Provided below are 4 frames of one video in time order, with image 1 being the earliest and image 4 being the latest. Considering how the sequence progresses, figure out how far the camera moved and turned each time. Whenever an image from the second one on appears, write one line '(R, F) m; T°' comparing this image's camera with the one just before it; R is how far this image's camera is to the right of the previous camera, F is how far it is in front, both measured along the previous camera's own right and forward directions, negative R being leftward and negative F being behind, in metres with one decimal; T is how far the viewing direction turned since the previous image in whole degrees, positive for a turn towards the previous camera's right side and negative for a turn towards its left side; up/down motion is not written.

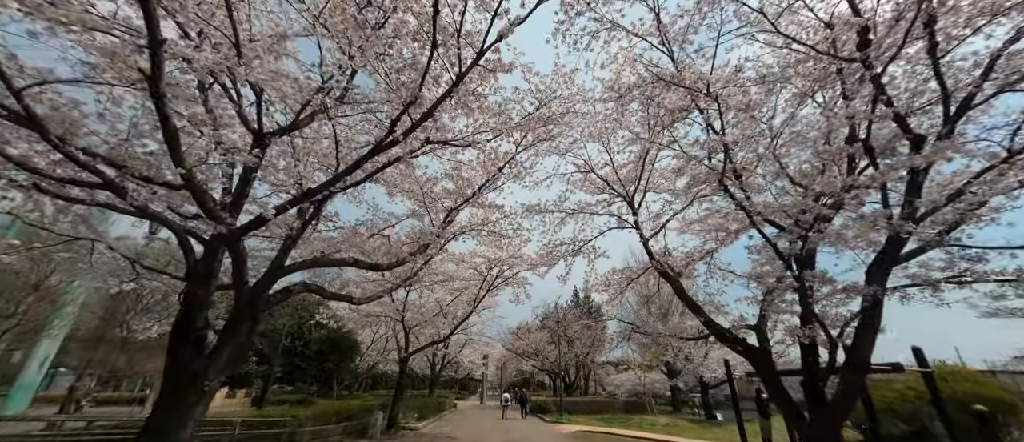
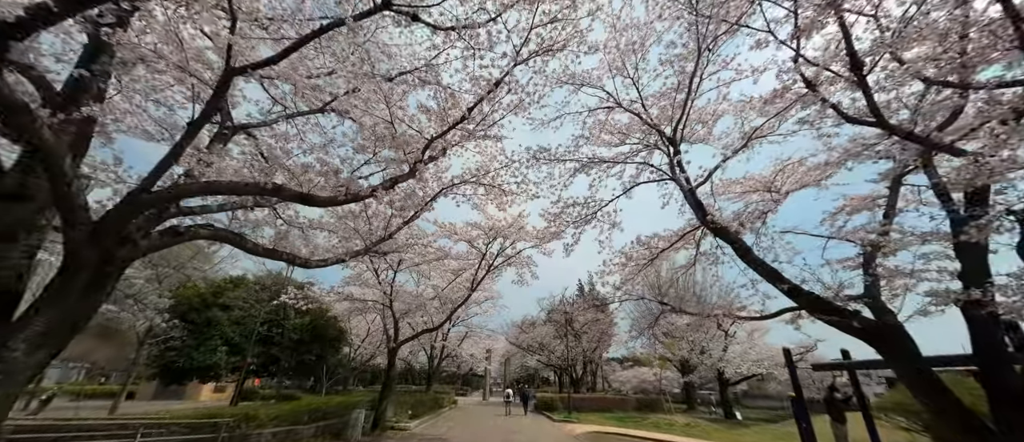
(0.0, +1.6) m; -1°
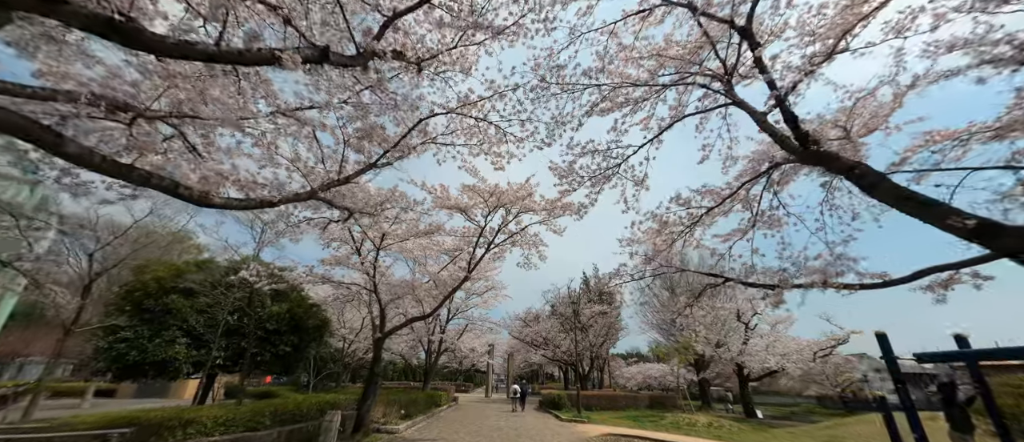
(0.0, +1.5) m; 0°
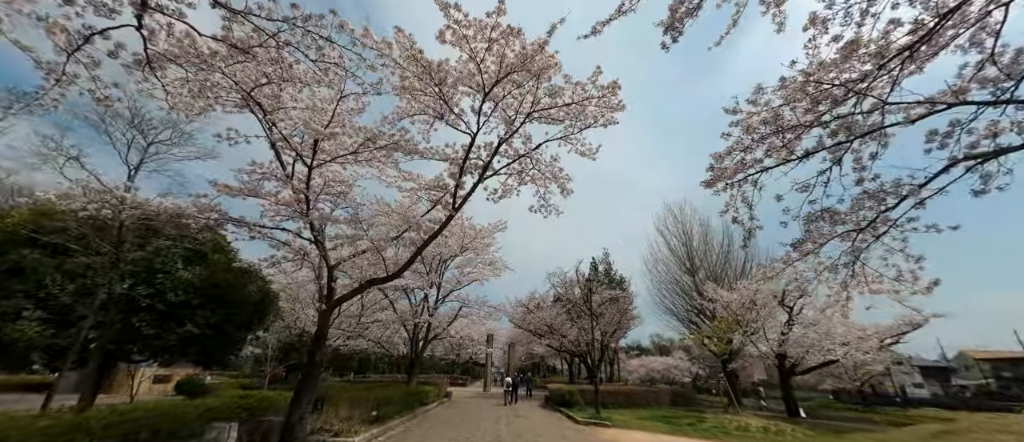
(-0.1, +3.0) m; 0°
